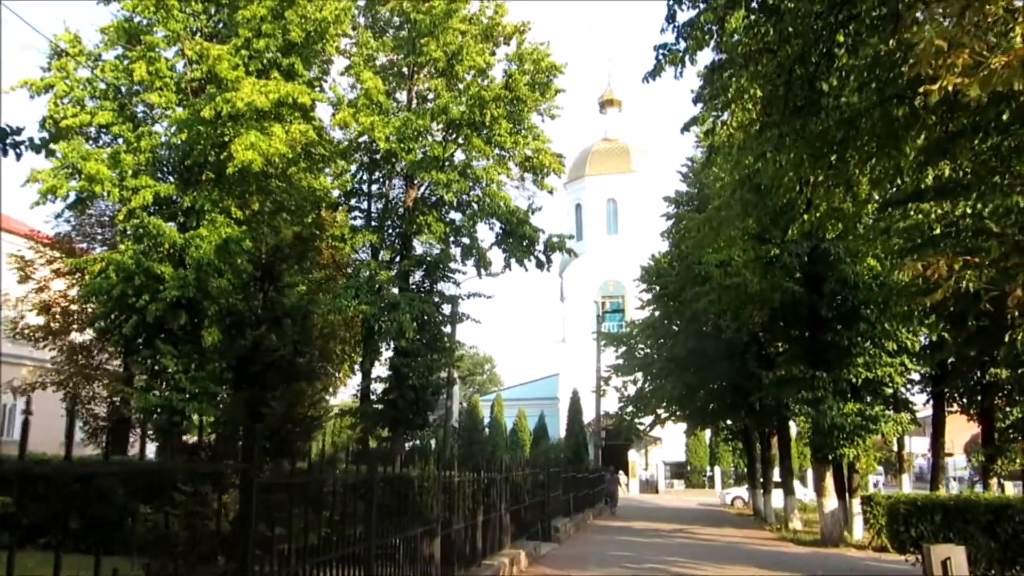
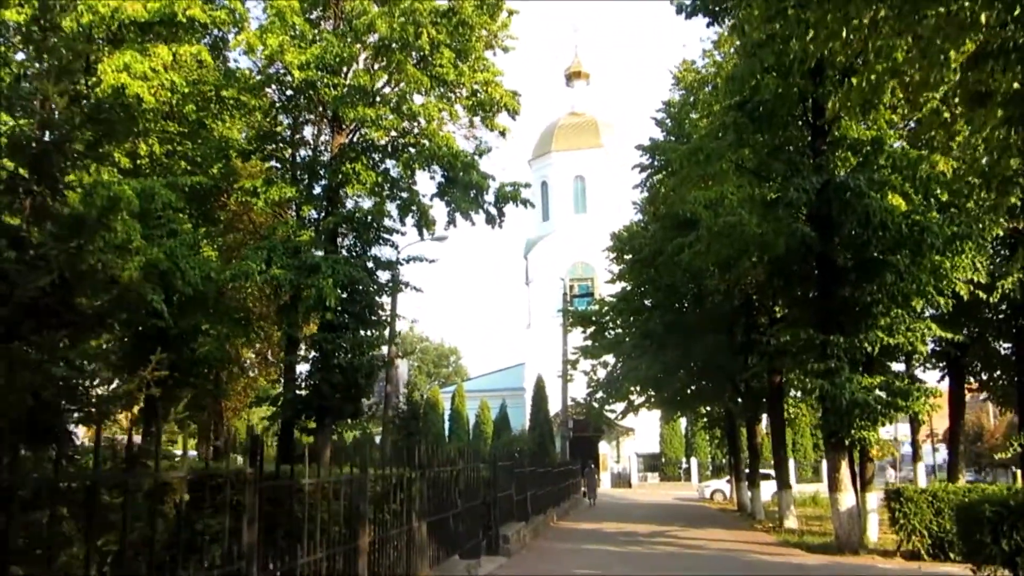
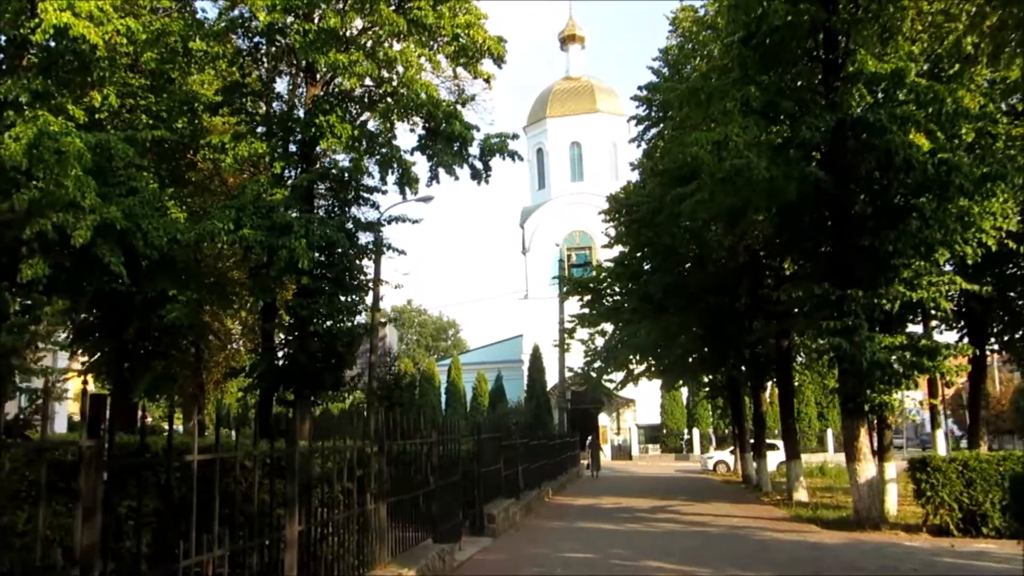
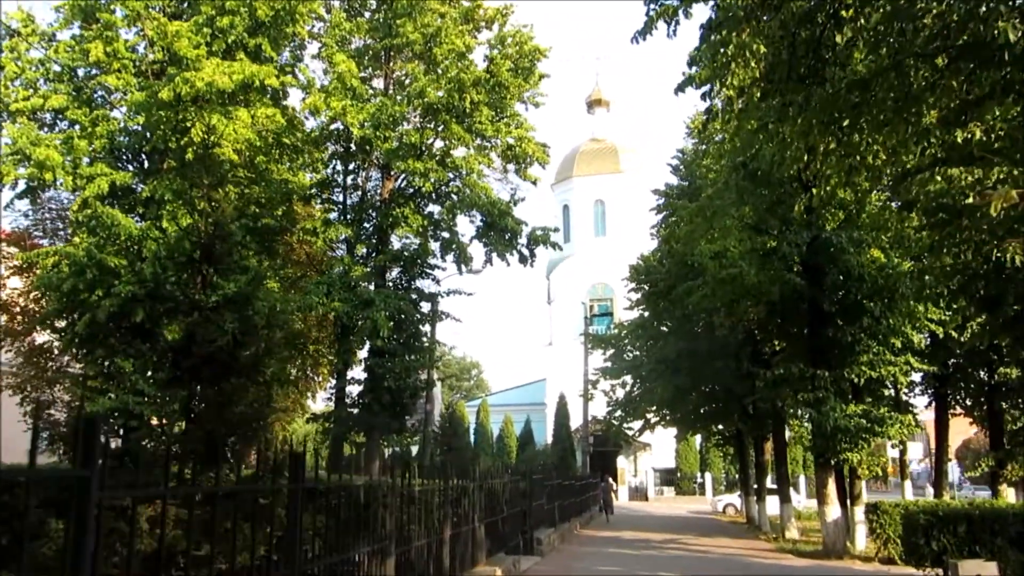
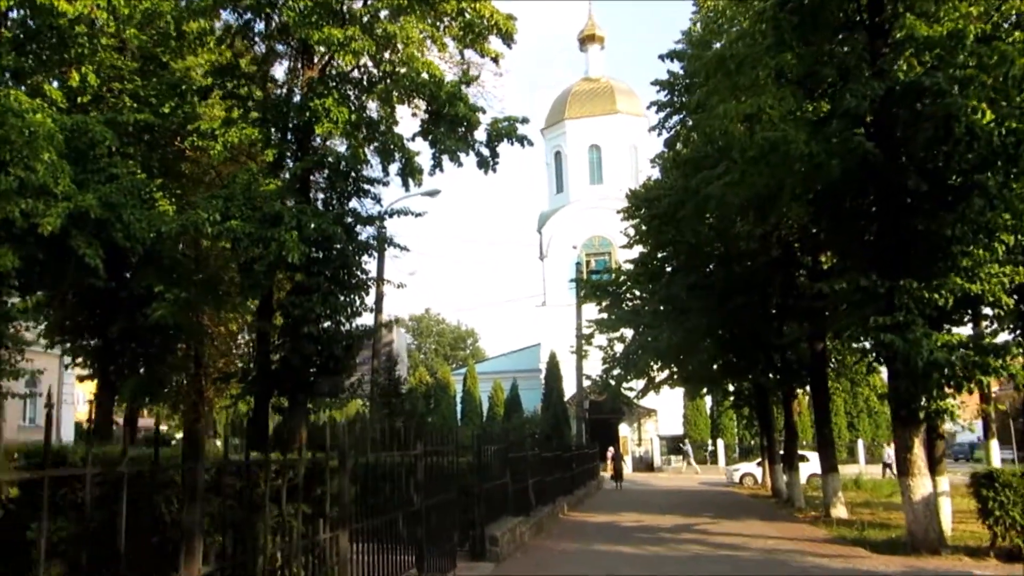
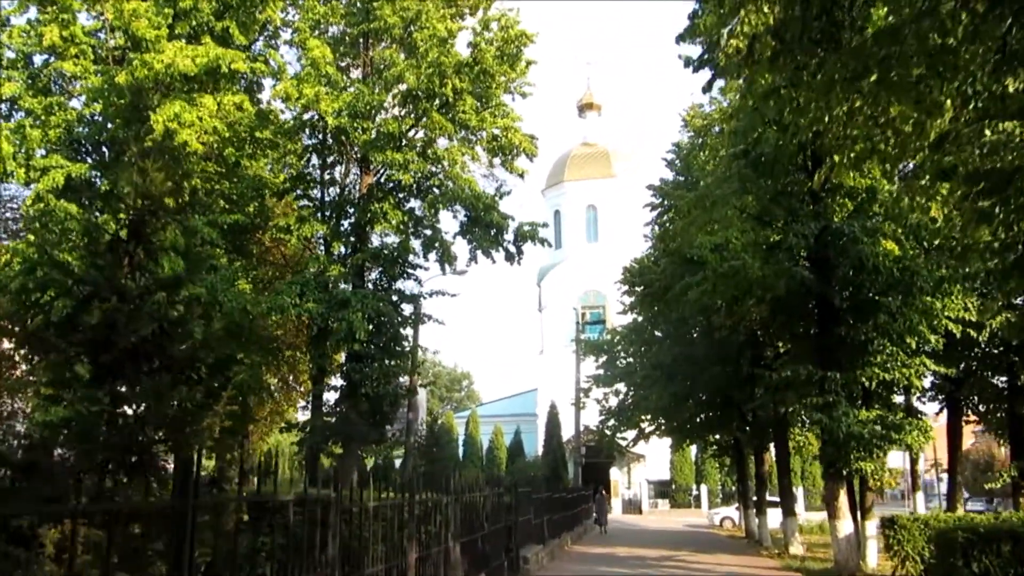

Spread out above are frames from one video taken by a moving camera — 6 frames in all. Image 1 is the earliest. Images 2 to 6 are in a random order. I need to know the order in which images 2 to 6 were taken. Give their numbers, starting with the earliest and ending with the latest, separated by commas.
4, 6, 2, 3, 5
